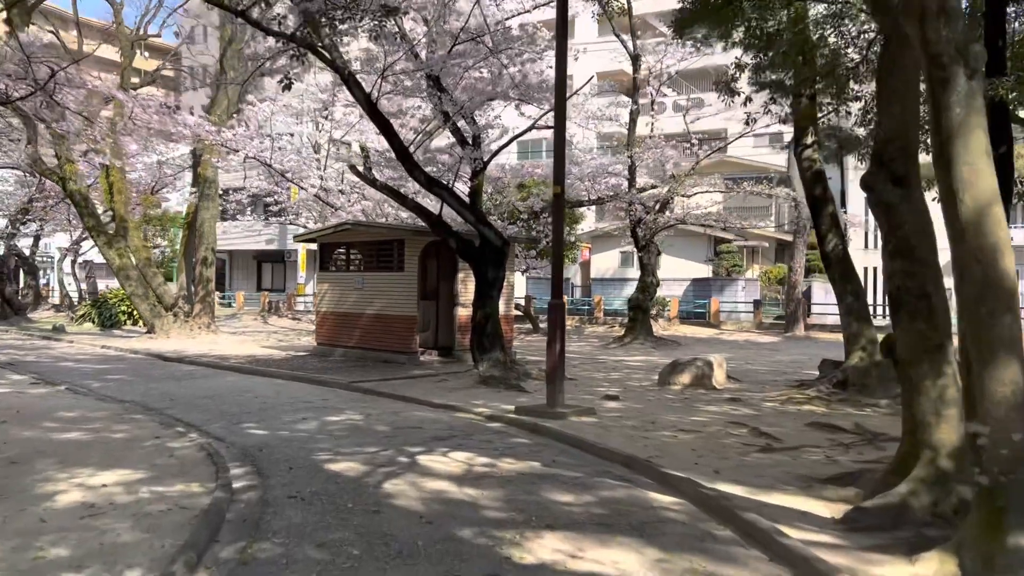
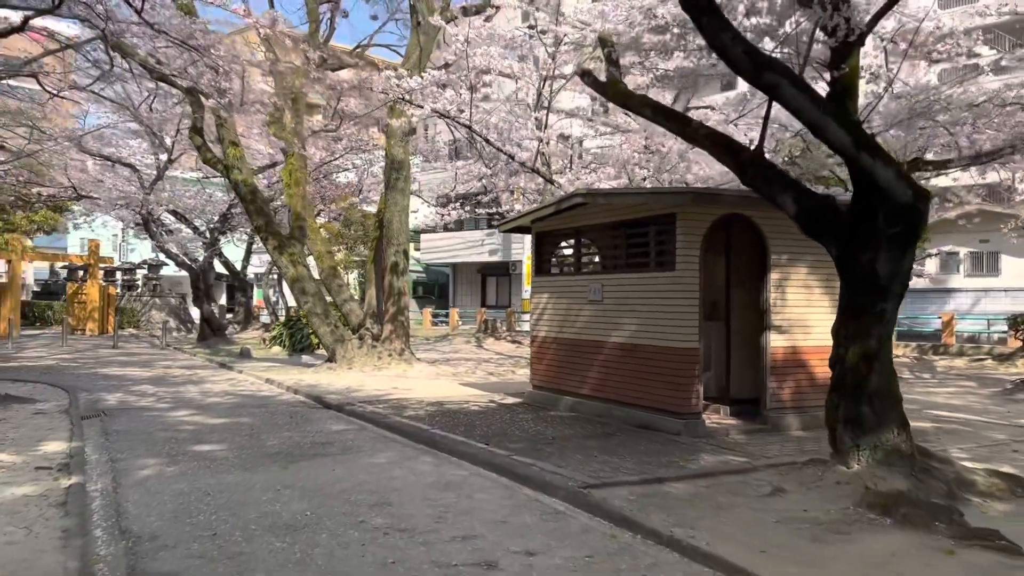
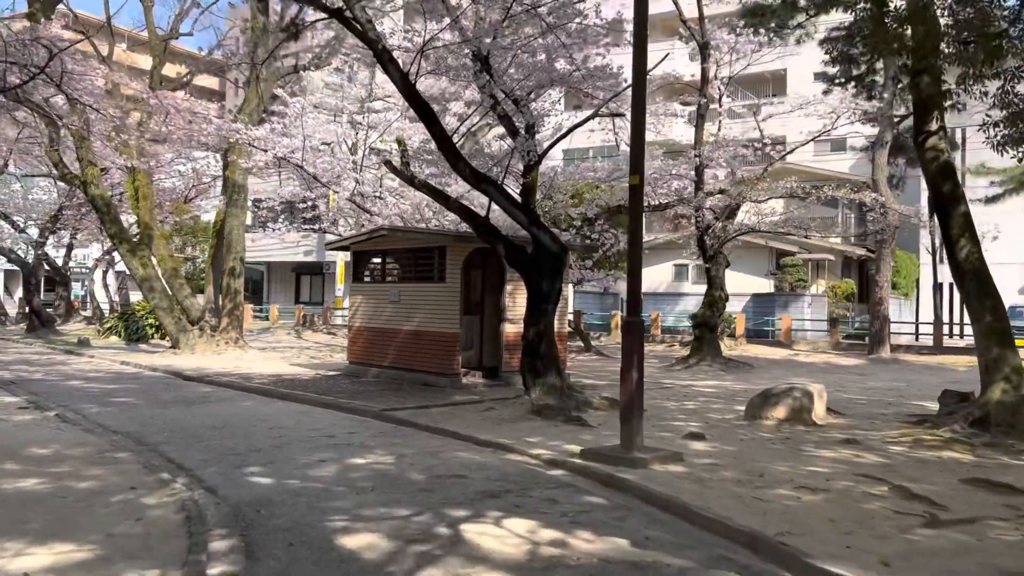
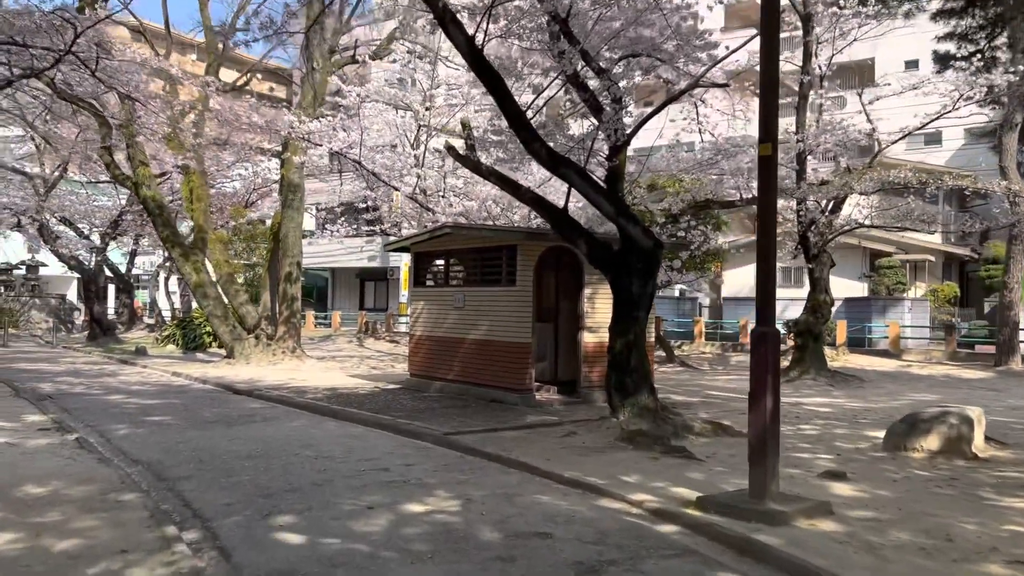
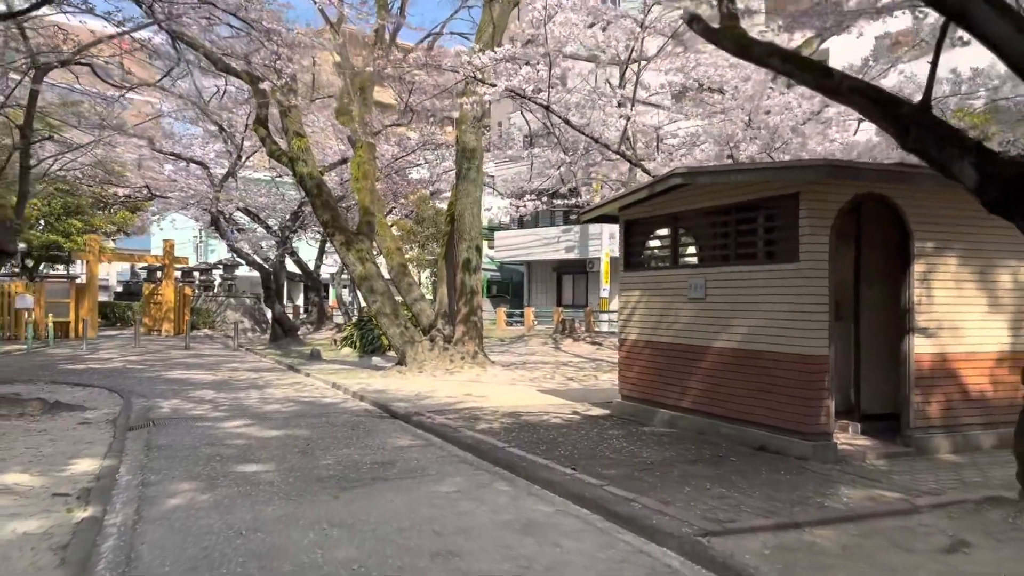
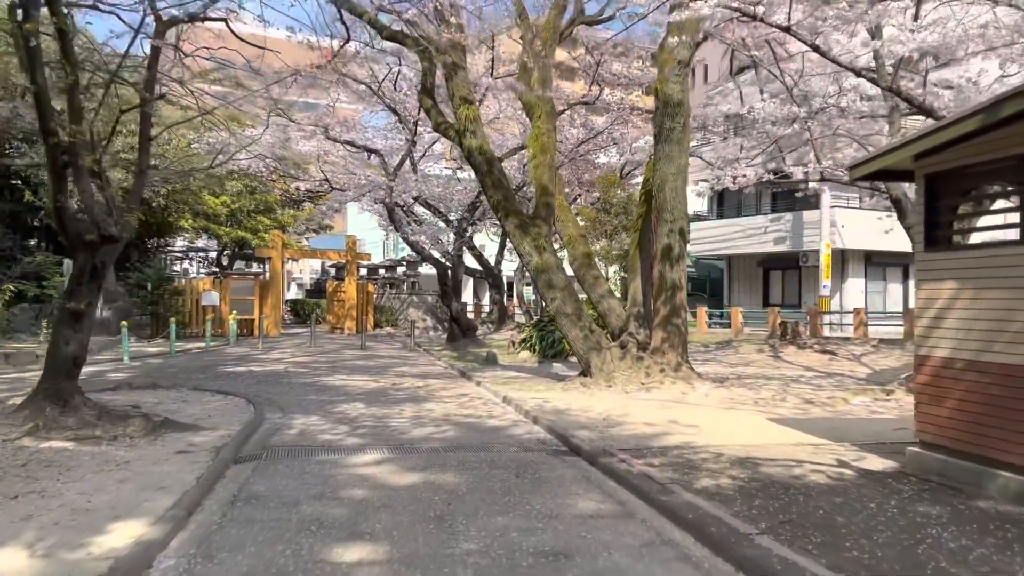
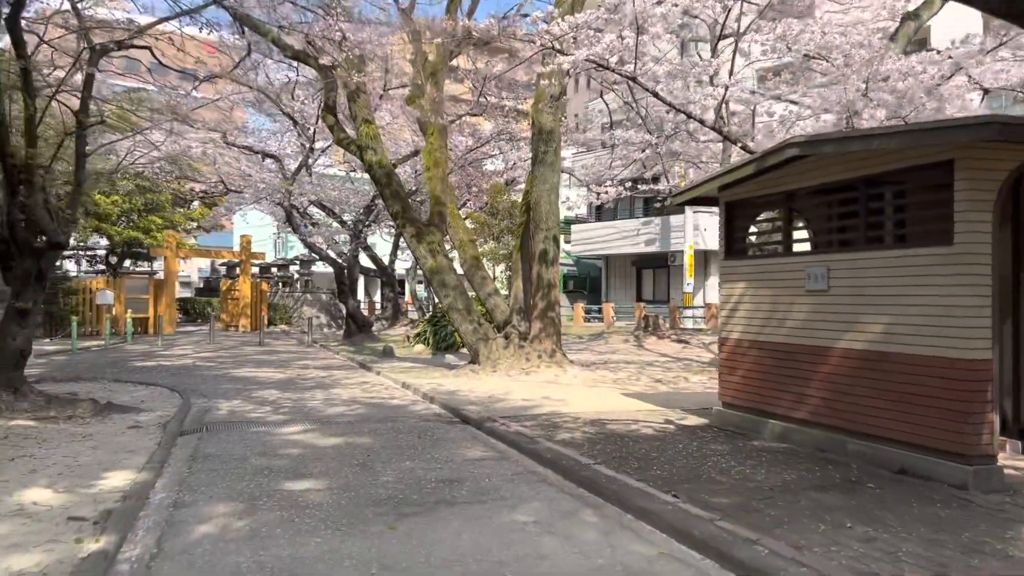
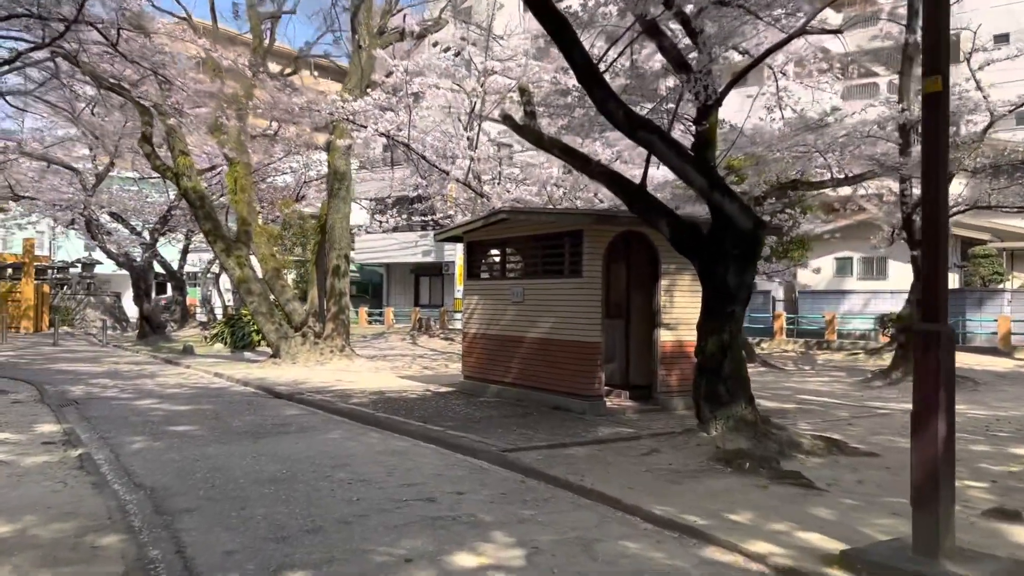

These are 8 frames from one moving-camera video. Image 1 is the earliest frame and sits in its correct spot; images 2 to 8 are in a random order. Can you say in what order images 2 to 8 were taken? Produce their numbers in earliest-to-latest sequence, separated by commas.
3, 4, 8, 2, 5, 7, 6
